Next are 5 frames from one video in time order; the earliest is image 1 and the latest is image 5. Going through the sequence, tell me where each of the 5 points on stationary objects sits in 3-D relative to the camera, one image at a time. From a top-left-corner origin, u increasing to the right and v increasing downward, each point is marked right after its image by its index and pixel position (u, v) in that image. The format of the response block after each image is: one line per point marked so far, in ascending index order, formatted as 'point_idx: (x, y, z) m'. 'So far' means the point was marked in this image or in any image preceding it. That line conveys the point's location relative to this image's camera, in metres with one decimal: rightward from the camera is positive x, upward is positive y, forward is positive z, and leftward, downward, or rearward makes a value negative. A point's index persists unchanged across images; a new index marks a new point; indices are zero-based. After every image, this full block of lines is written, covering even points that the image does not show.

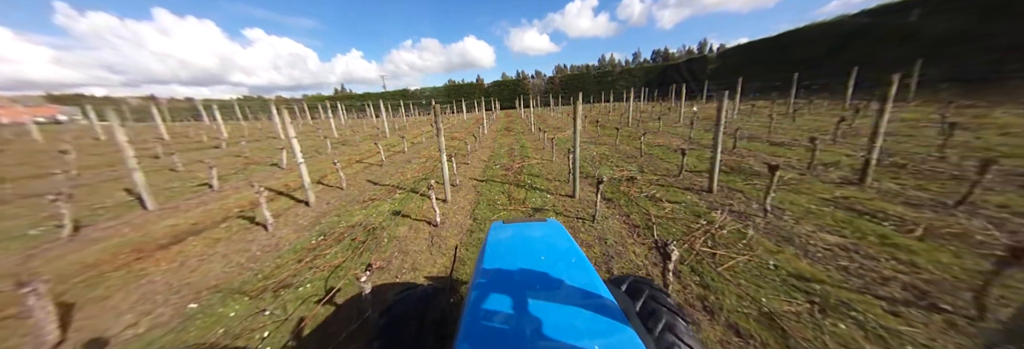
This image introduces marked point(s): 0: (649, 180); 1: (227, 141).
0: (+5.0, -0.2, +8.5) m
1: (-21.5, +2.4, +17.7) m
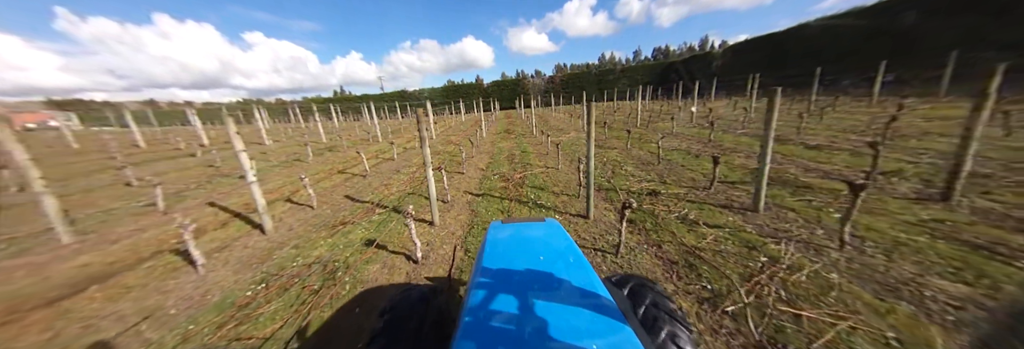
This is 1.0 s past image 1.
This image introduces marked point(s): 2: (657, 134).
0: (+5.0, -0.6, +7.2) m
1: (-21.5, +1.7, +16.5) m
2: (+9.2, +2.4, +14.9) m
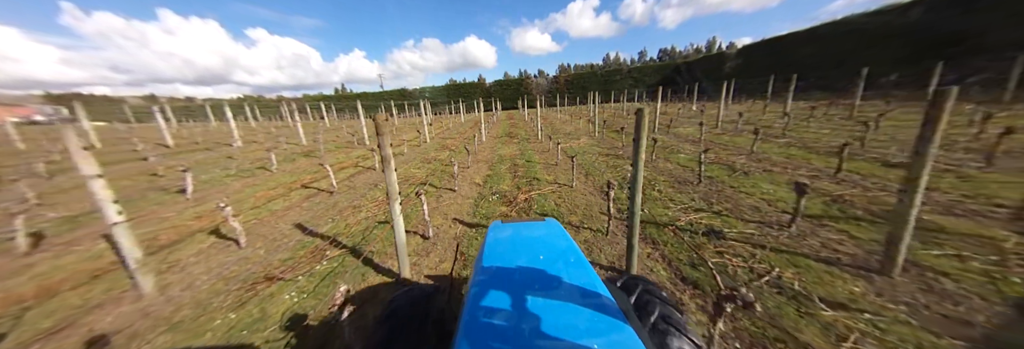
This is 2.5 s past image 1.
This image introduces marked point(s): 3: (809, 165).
0: (+5.1, -1.4, +5.1) m
1: (-21.3, +1.4, +14.5) m
2: (+9.4, +1.7, +12.9) m
3: (+10.9, +0.4, +8.6) m
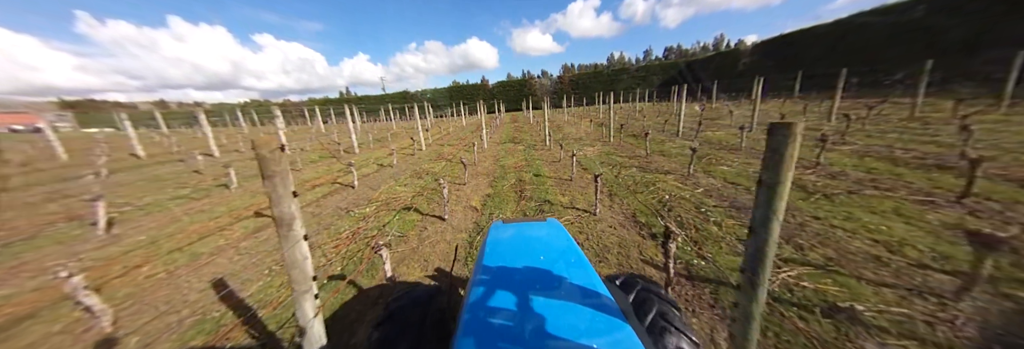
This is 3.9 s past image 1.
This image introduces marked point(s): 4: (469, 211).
0: (+5.2, -2.0, +3.2) m
1: (-21.1, +0.6, +13.0) m
2: (+9.6, +1.0, +10.9) m
3: (+11.0, -0.3, +6.6) m
4: (-1.3, -1.1, +7.2) m
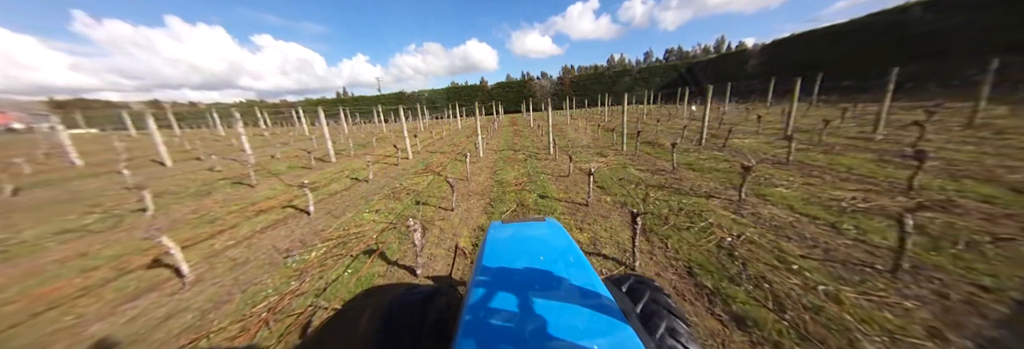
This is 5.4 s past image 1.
0: (+5.2, -2.7, +1.2) m
1: (-21.1, -0.1, +10.9) m
2: (+9.6, +0.3, +9.0) m
3: (+11.1, -1.0, +4.7) m
4: (-1.2, -1.8, +5.2) m
